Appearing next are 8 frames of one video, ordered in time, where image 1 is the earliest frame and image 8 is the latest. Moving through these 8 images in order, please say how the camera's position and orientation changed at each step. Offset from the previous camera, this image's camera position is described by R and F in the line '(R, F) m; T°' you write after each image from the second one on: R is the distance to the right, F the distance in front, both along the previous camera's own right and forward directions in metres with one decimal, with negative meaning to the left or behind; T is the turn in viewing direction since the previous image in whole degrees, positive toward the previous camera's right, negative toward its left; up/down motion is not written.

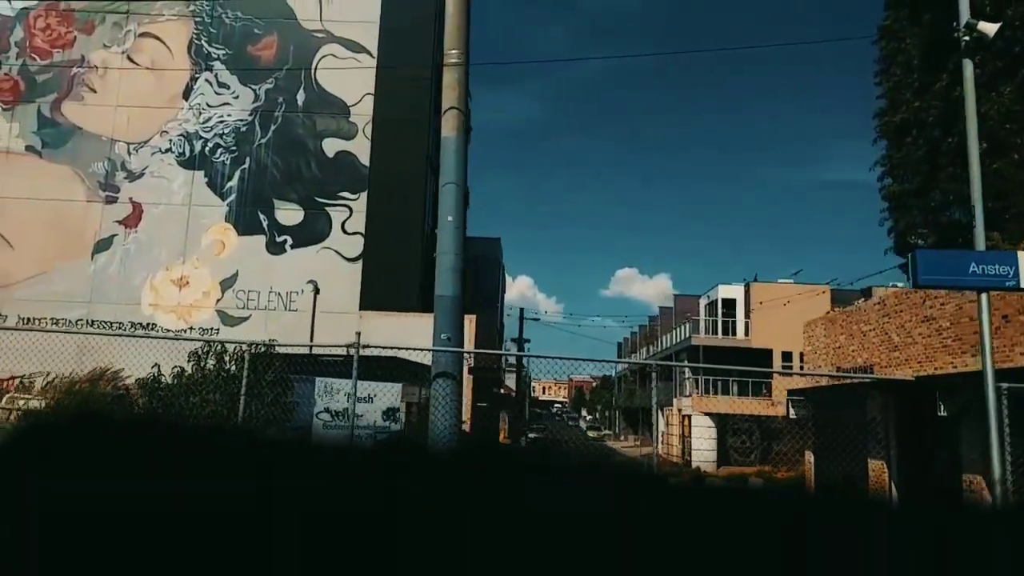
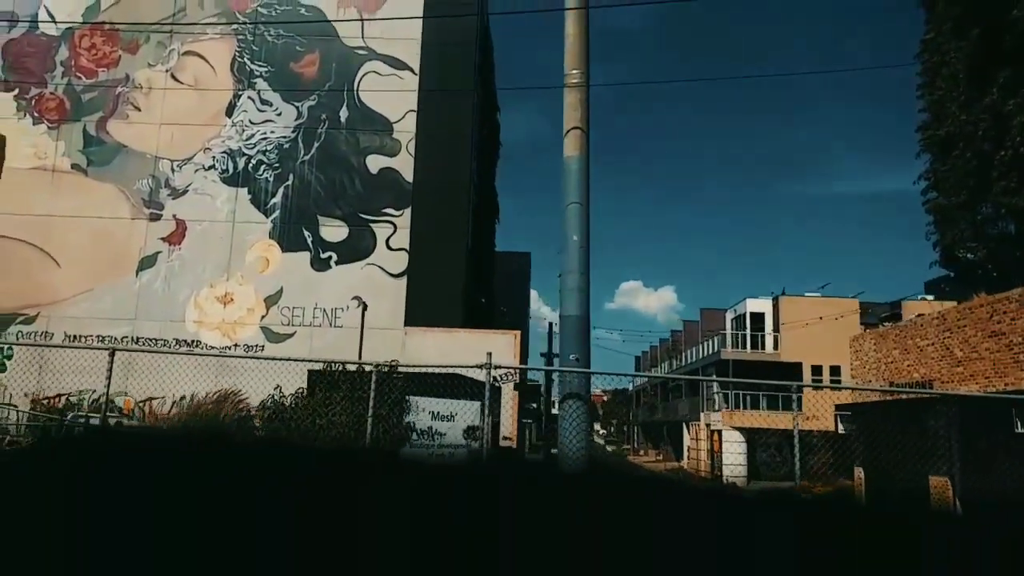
(-1.1, 0.0) m; 0°
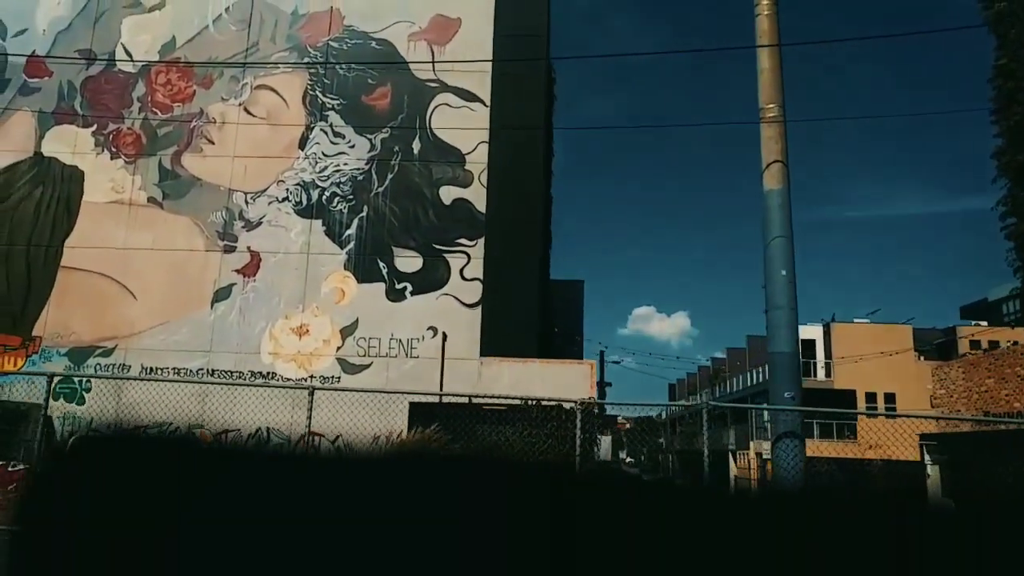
(-1.7, 0.0) m; -1°
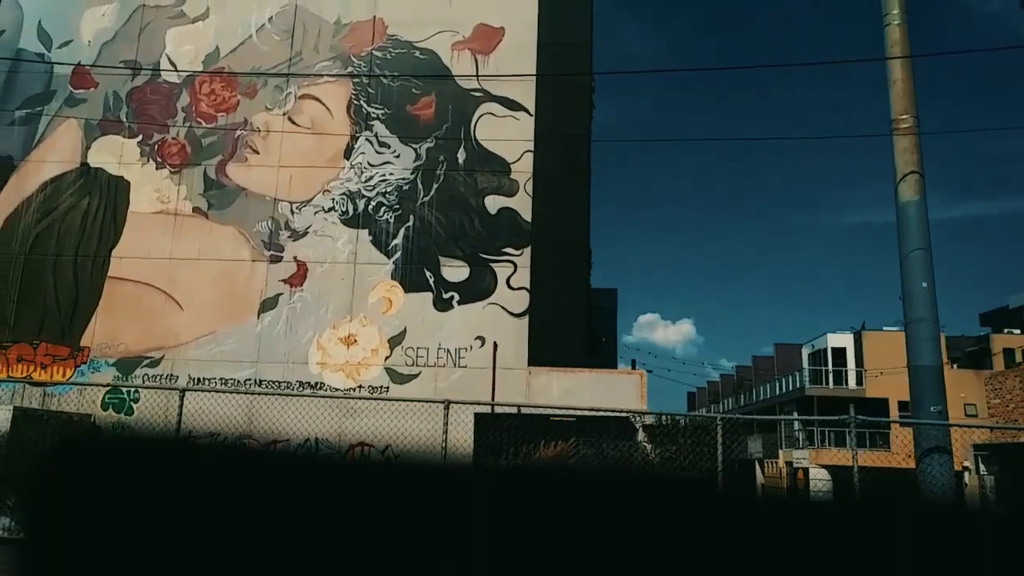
(-1.2, +0.1) m; 0°
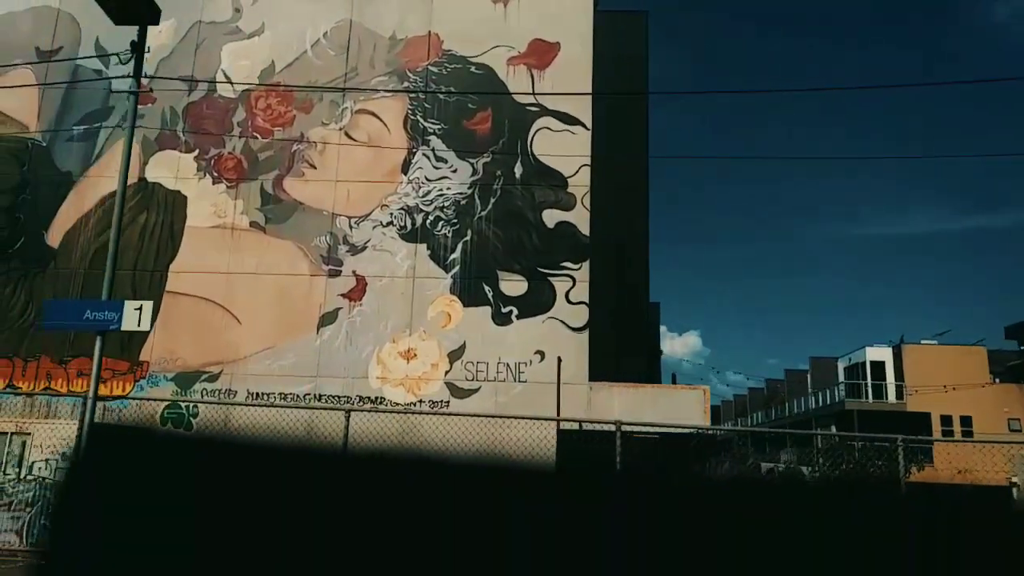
(-1.5, +0.1) m; -1°
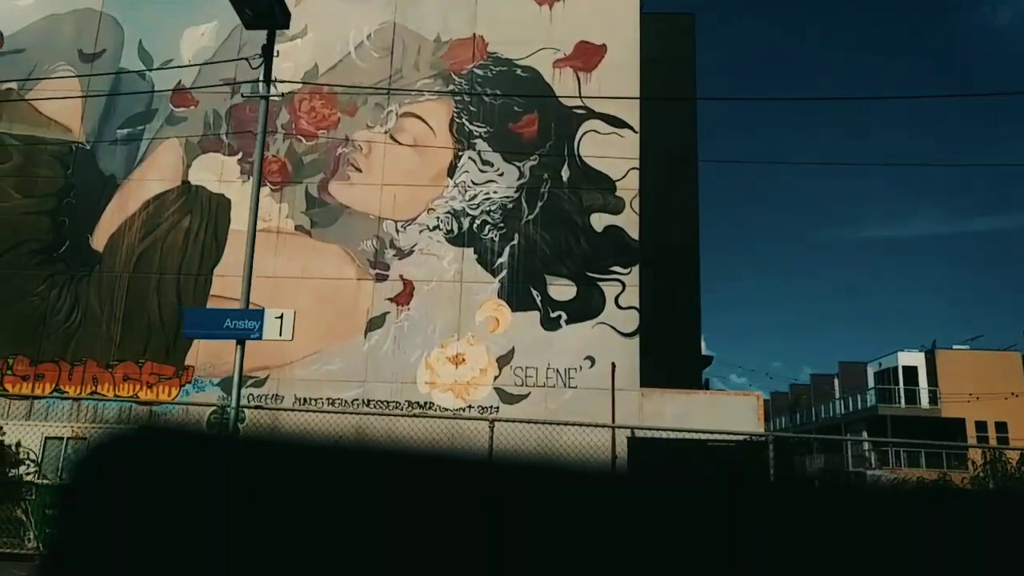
(-1.2, +0.2) m; 0°
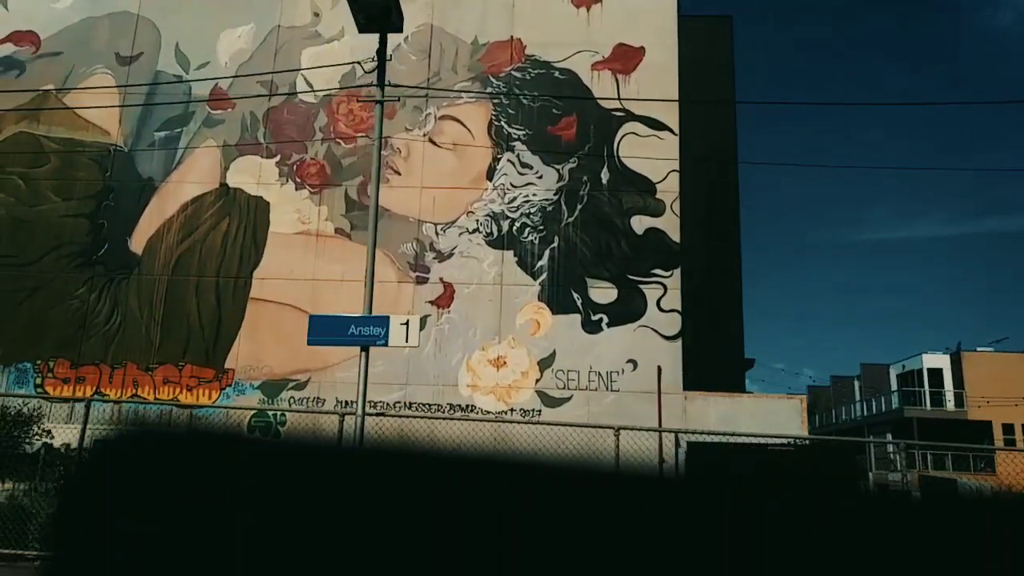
(-1.1, +0.1) m; 0°
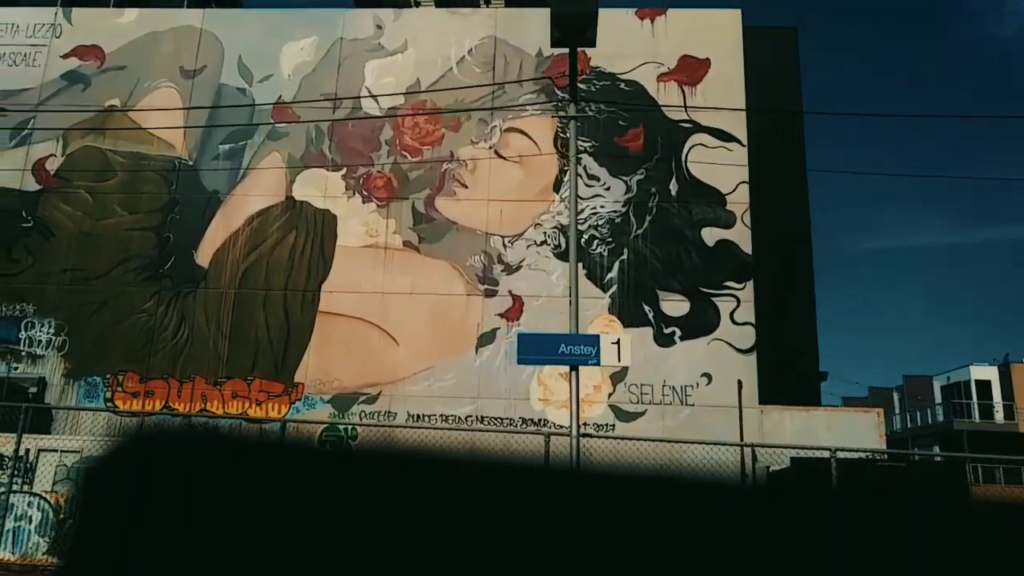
(-1.8, +0.1) m; -1°
